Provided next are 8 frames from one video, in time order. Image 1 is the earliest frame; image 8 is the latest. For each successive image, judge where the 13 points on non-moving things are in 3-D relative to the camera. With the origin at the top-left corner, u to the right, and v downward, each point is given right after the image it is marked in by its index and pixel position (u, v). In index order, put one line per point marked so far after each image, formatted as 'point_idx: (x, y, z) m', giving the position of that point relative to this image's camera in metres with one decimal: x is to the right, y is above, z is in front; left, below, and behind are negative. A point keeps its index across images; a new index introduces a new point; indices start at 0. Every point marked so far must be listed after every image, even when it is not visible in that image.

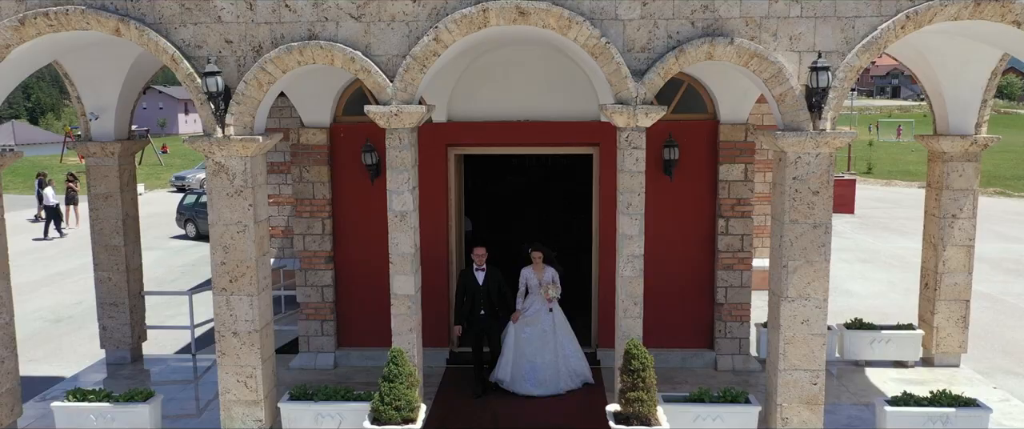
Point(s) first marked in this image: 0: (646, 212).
0: (+1.2, 0.0, +7.9) m
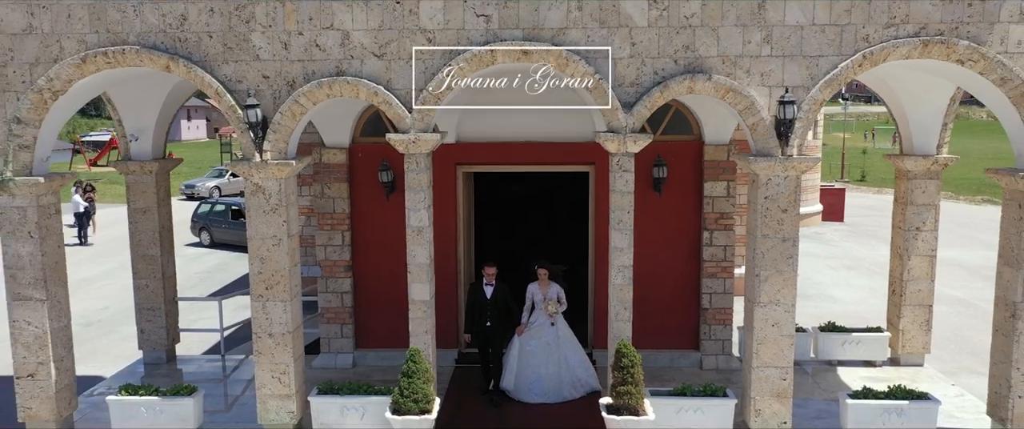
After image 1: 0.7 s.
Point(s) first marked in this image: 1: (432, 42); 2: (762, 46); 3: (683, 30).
0: (+1.2, -0.1, +8.7) m
1: (-0.6, +1.3, +6.6) m
2: (+1.9, +1.2, +6.5) m
3: (+1.3, +1.4, +6.5) m
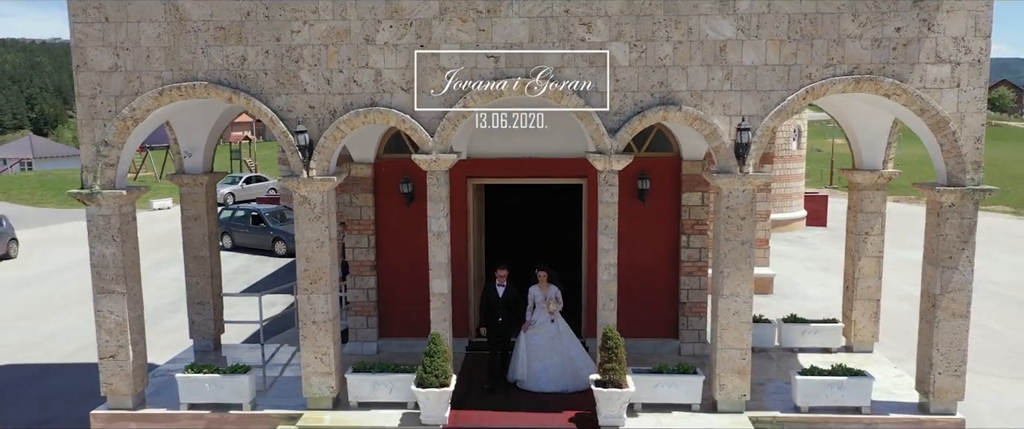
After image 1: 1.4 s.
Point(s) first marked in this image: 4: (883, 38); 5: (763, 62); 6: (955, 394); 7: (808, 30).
0: (+1.3, -0.2, +10.1) m
1: (-0.6, +1.3, +8.0) m
2: (+1.9, +1.2, +7.9) m
3: (+1.3, +1.3, +7.9) m
4: (+3.3, +1.6, +7.7) m
5: (+2.2, +1.4, +7.8) m
6: (+4.1, -1.7, +8.1) m
7: (+2.6, +1.6, +7.7) m
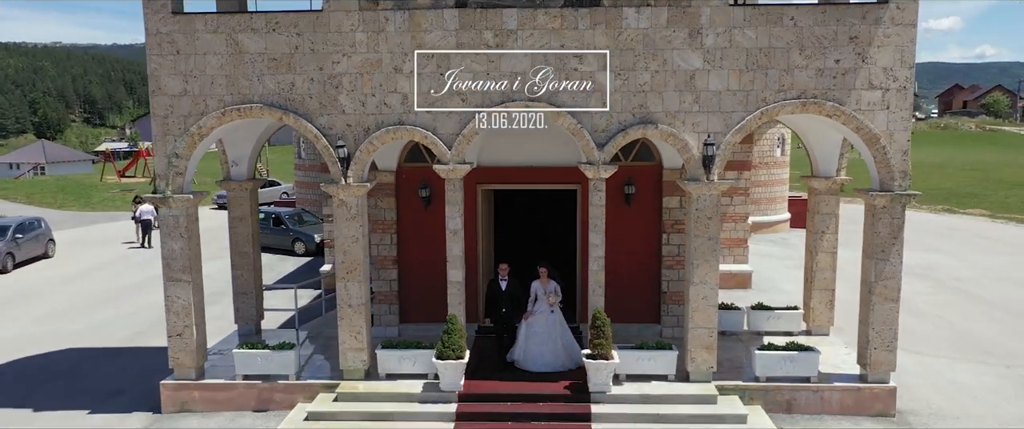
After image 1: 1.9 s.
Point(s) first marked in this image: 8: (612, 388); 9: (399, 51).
0: (+1.3, -0.2, +11.6) m
1: (-0.5, +1.2, +9.6) m
2: (+1.9, +1.2, +9.4) m
3: (+1.4, +1.3, +9.4) m
4: (+3.3, +1.6, +9.3) m
5: (+2.3, +1.4, +9.4) m
6: (+4.1, -1.7, +9.7) m
7: (+2.7, +1.6, +9.3) m
8: (+1.1, -1.9, +9.6) m
9: (-1.2, +1.8, +9.5) m
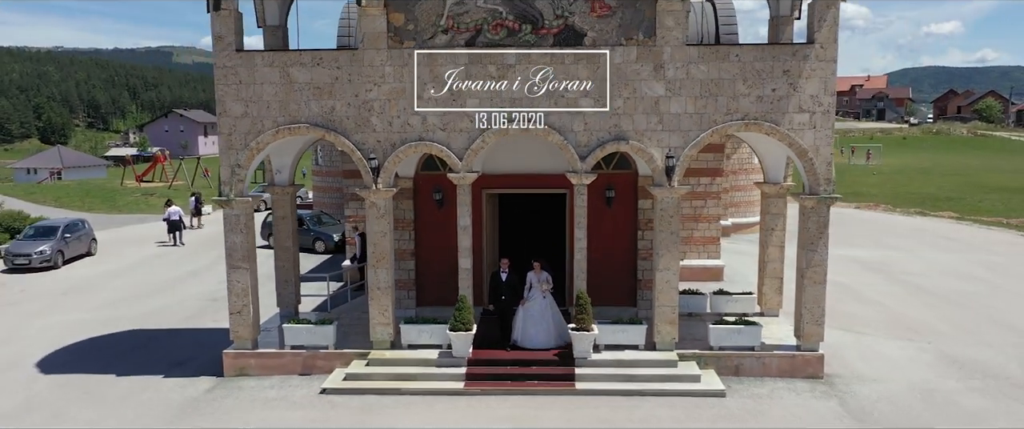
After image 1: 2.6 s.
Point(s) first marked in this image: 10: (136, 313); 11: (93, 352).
0: (+1.3, -0.2, +13.8) m
1: (-0.5, +1.3, +11.8) m
2: (+1.9, +1.2, +11.7) m
3: (+1.3, +1.3, +11.7) m
4: (+3.3, +1.6, +11.5) m
5: (+2.3, +1.4, +11.6) m
6: (+4.1, -1.7, +11.9) m
7: (+2.7, +1.6, +11.5) m
8: (+1.1, -1.9, +11.8) m
9: (-1.2, +1.8, +11.7) m
10: (-7.3, -1.9, +17.0) m
11: (-6.6, -2.2, +13.8) m
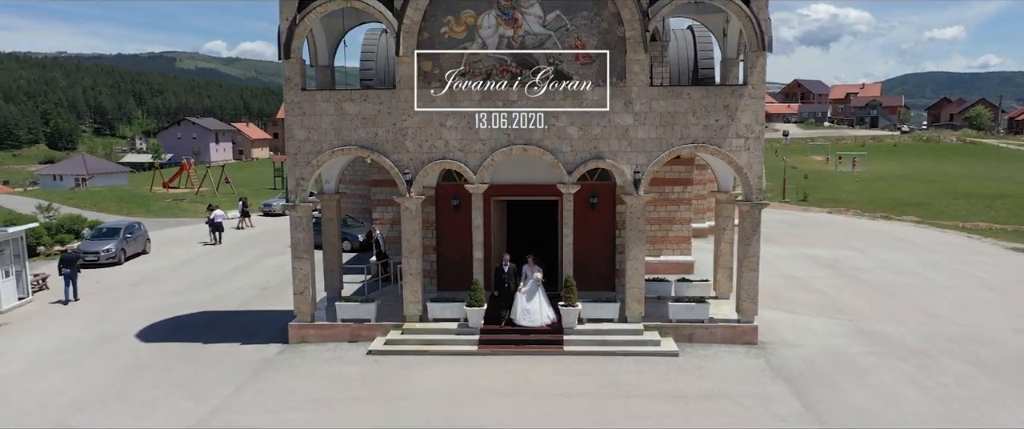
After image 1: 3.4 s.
0: (+1.4, -0.3, +17.2) m
1: (-0.5, +1.2, +15.2) m
2: (+2.0, +1.2, +15.1) m
3: (+1.4, +1.3, +15.1) m
4: (+3.4, +1.5, +14.9) m
5: (+2.3, +1.3, +15.0) m
6: (+4.2, -1.7, +15.3) m
7: (+2.7, +1.6, +14.9) m
8: (+1.1, -1.9, +15.2) m
9: (-1.2, +1.7, +15.2) m
10: (-7.3, -2.0, +20.5) m
11: (-6.6, -2.2, +17.2) m
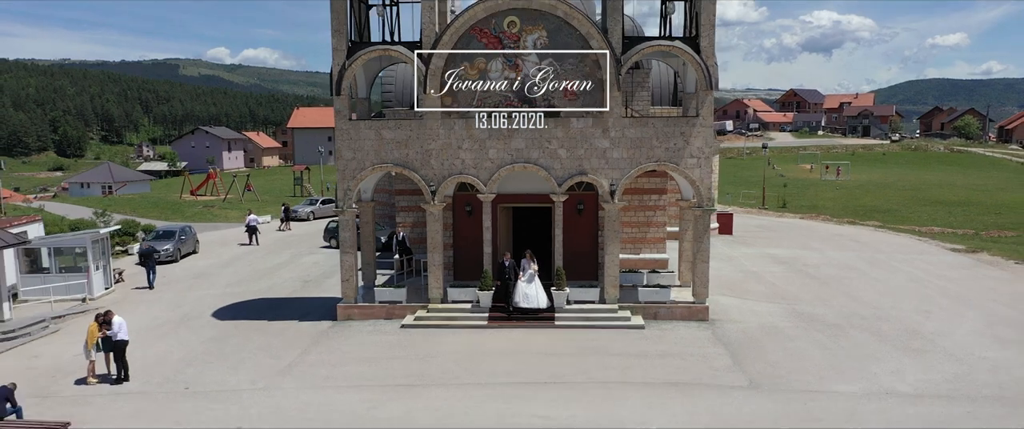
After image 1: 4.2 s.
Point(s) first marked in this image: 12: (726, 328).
0: (+1.4, -0.4, +21.3) m
1: (-0.4, +1.1, +19.3) m
2: (+2.0, +1.1, +19.1) m
3: (+1.4, +1.2, +19.1) m
4: (+3.4, +1.5, +19.0) m
5: (+2.4, +1.3, +19.1) m
6: (+4.2, -1.8, +19.3) m
7: (+2.8, +1.5, +19.0) m
8: (+1.2, -2.0, +19.3) m
9: (-1.1, +1.7, +19.2) m
10: (-7.2, -2.1, +24.5) m
11: (-6.5, -2.3, +21.3) m
12: (+4.6, -2.4, +18.8) m
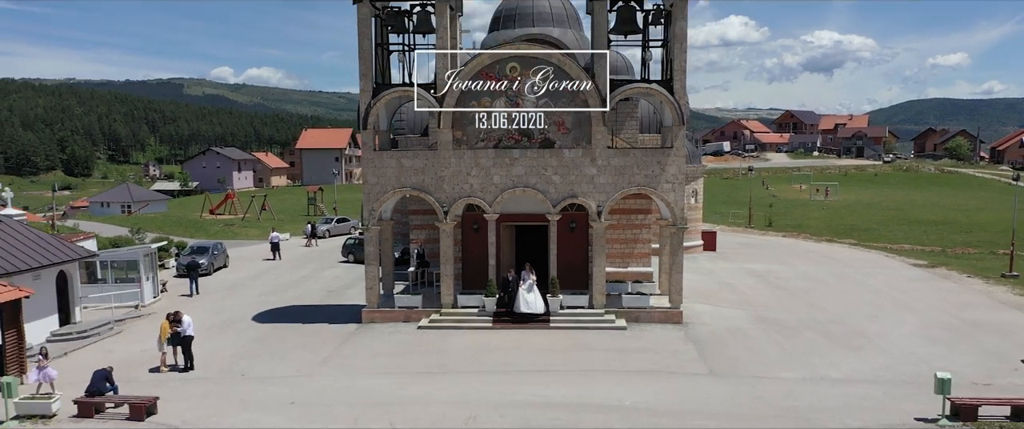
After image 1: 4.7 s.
0: (+1.5, -0.9, +24.4) m
1: (-0.4, +0.7, +22.4) m
2: (+2.1, +0.6, +22.3) m
3: (+1.5, +0.8, +22.3) m
4: (+3.4, +1.0, +22.1) m
5: (+2.4, +0.8, +22.2) m
6: (+4.3, -2.2, +22.4) m
7: (+2.8, +1.1, +22.2) m
8: (+1.2, -2.4, +22.4) m
9: (-1.1, +1.2, +22.4) m
10: (-7.1, -2.6, +27.6) m
11: (-6.5, -2.8, +24.4) m
12: (+4.6, -2.9, +21.9) m
